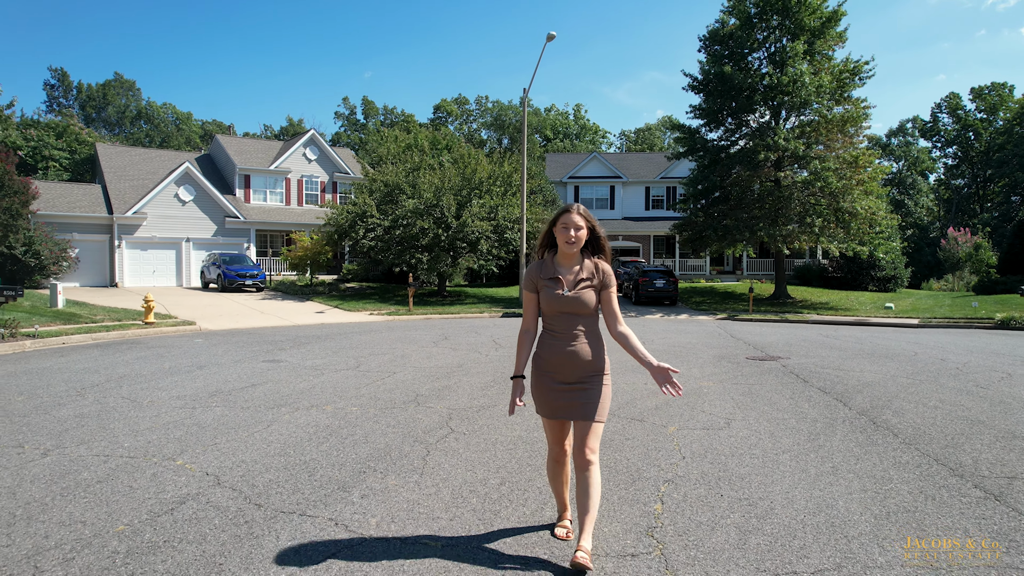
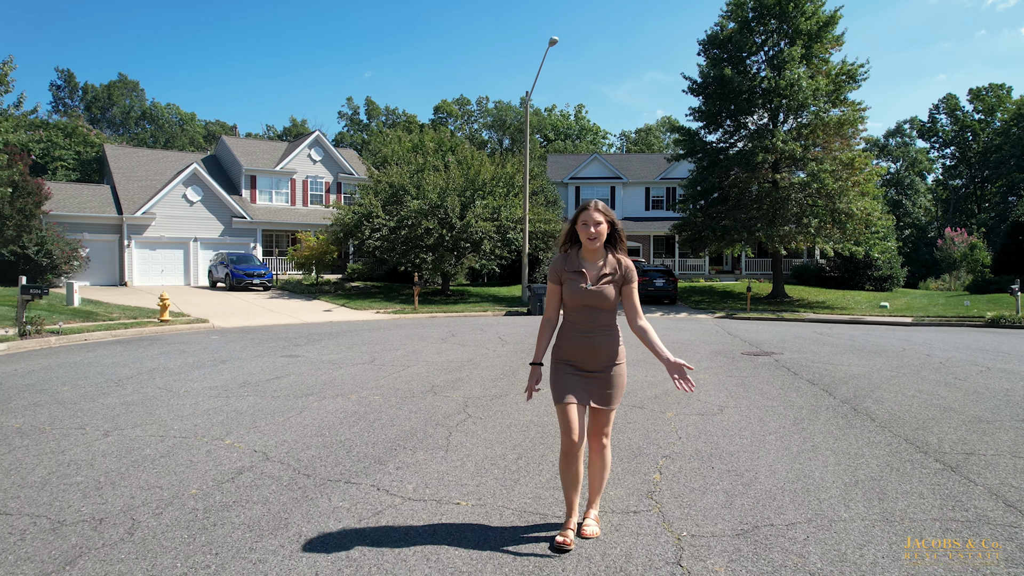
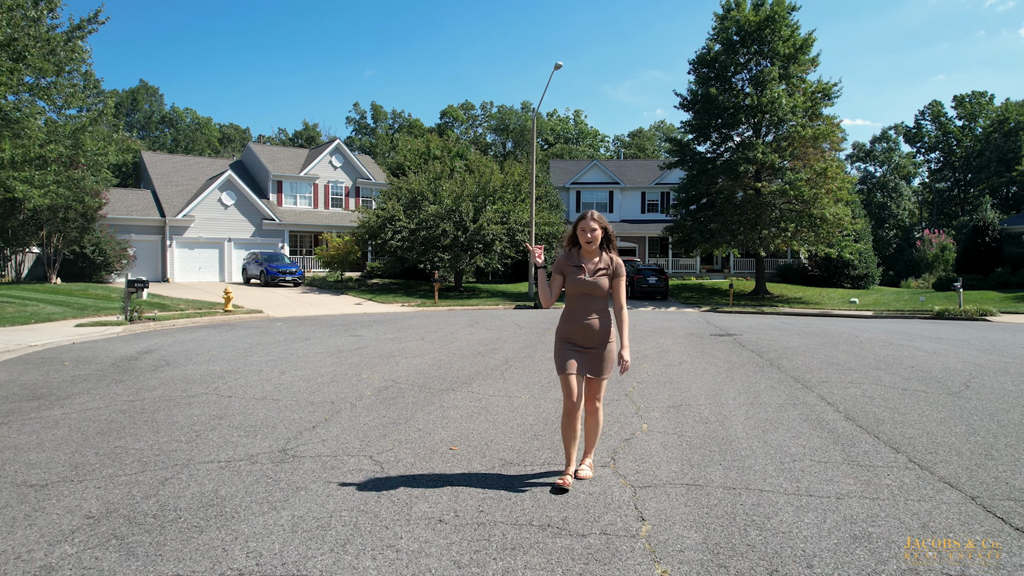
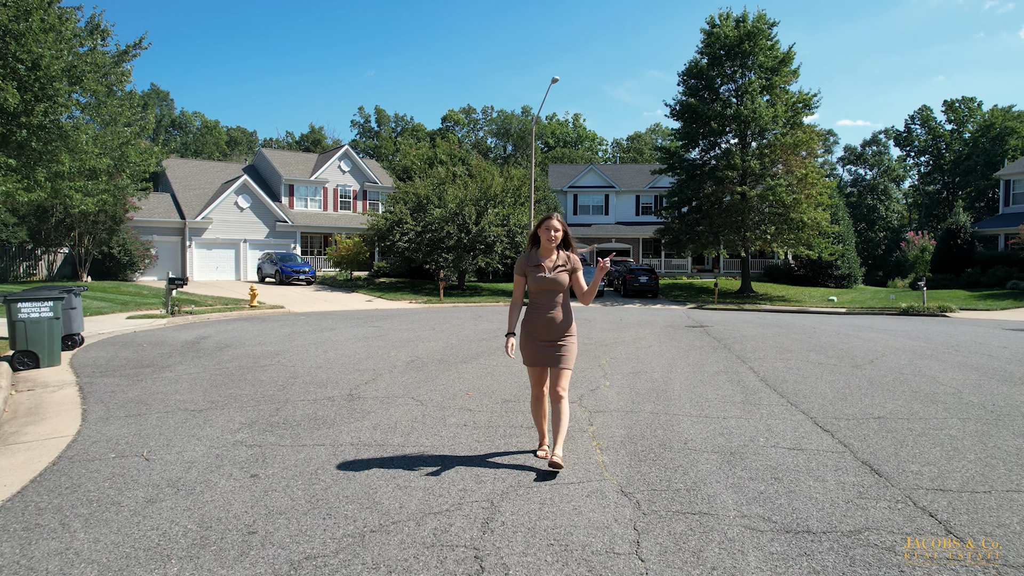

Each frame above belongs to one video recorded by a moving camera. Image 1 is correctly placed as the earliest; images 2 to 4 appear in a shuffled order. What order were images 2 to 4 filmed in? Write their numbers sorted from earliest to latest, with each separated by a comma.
2, 3, 4
